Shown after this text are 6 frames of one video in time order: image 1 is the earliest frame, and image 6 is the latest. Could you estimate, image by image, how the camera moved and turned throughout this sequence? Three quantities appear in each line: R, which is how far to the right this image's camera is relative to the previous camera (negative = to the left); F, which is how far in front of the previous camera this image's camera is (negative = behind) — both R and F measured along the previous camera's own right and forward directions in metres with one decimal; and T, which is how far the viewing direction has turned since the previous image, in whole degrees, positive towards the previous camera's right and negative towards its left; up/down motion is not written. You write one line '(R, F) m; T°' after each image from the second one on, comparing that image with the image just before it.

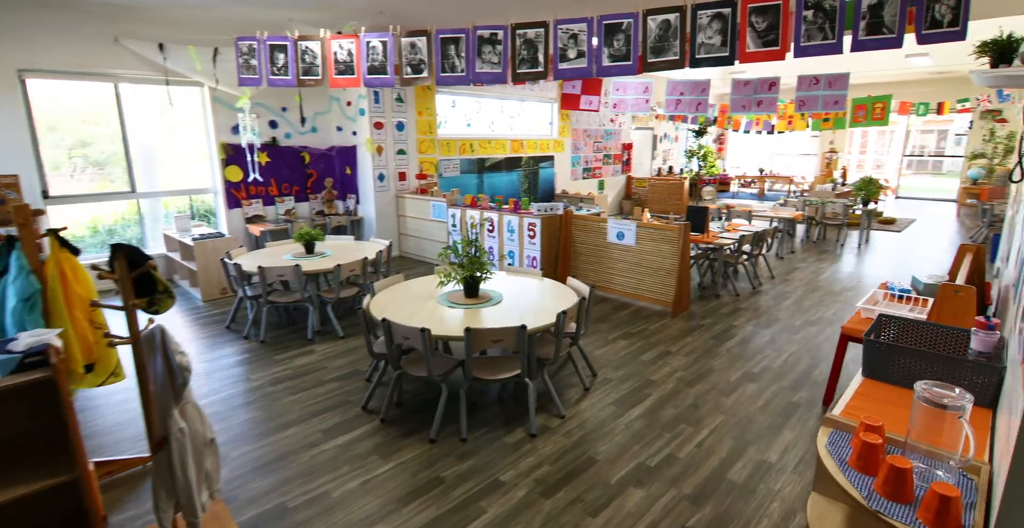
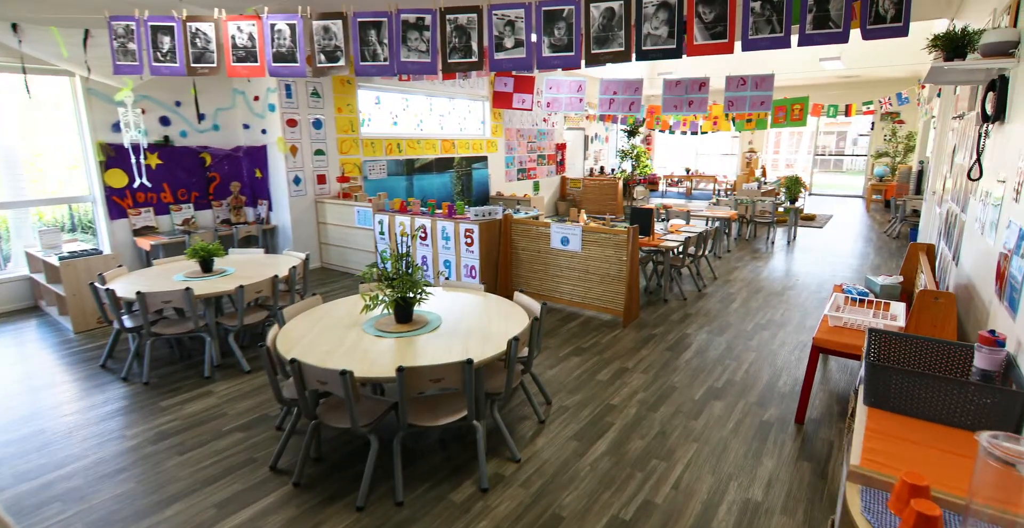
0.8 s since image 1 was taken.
(0.0, +0.5) m; +7°
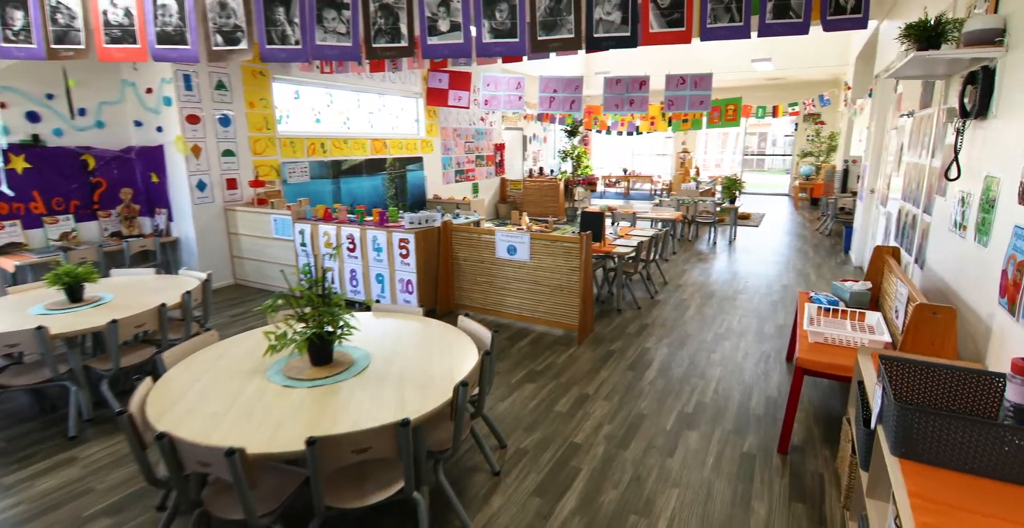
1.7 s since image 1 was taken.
(0.0, +0.5) m; +7°
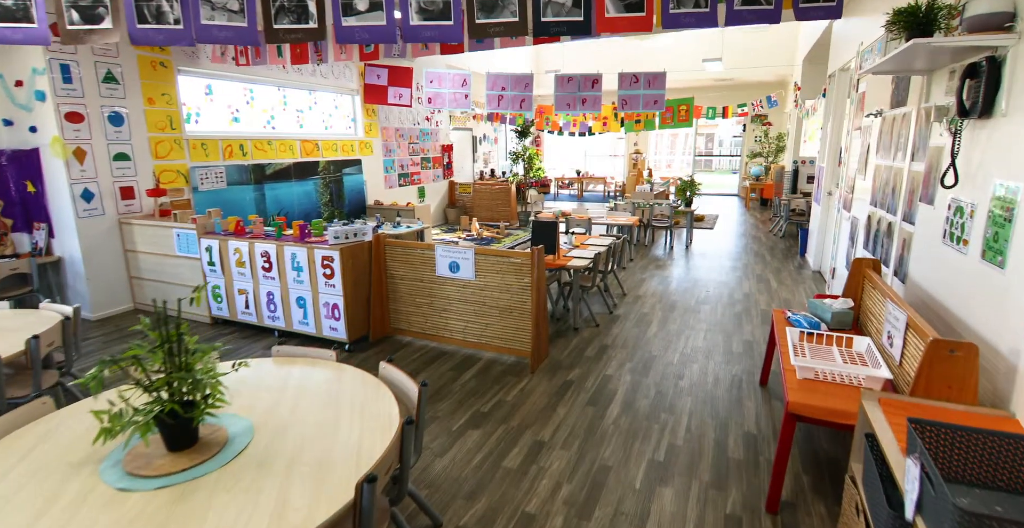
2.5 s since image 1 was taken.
(+0.1, +0.5) m; +5°
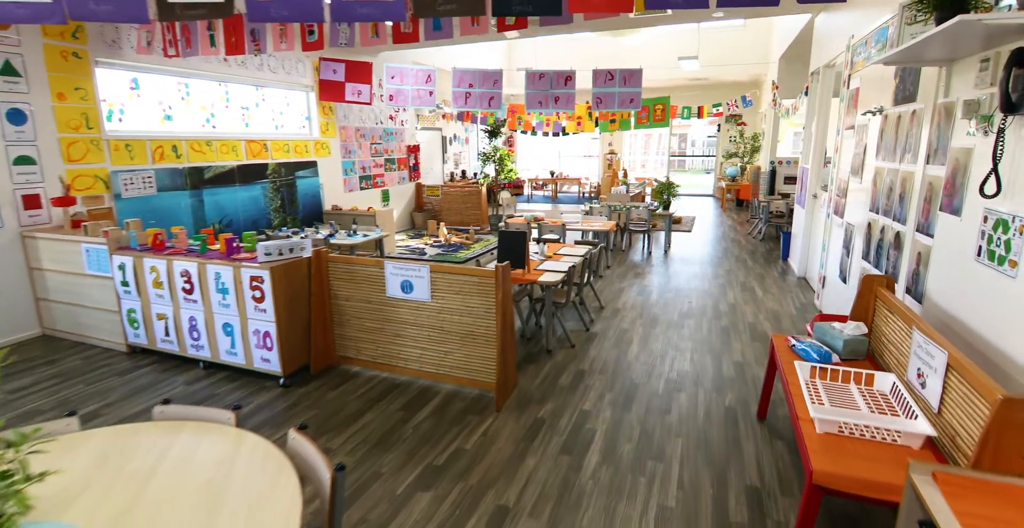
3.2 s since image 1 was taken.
(+0.1, +0.5) m; +3°
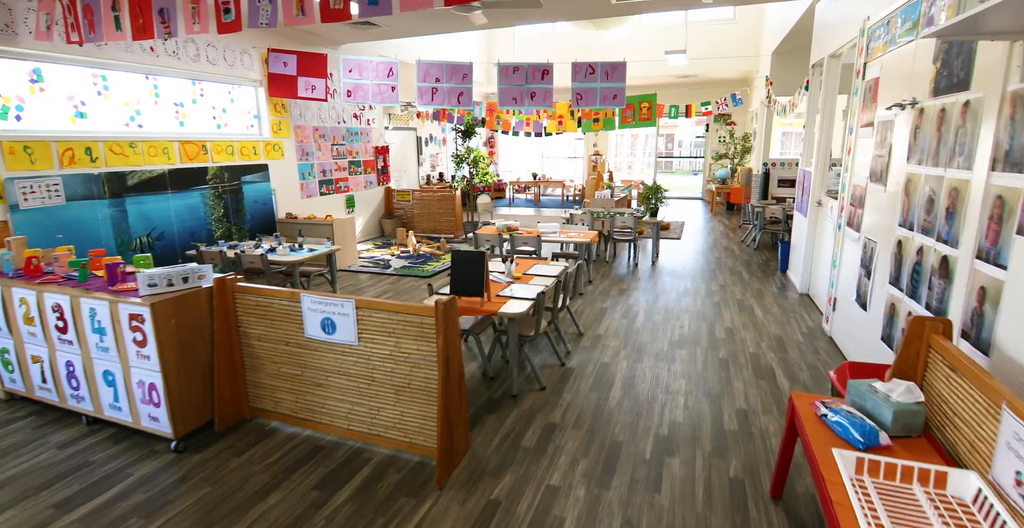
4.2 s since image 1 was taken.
(+0.2, +0.7) m; +1°
